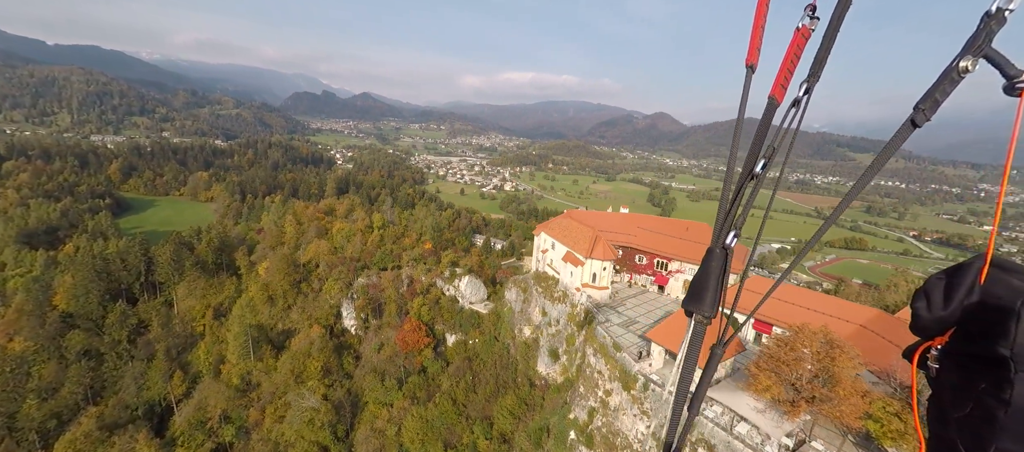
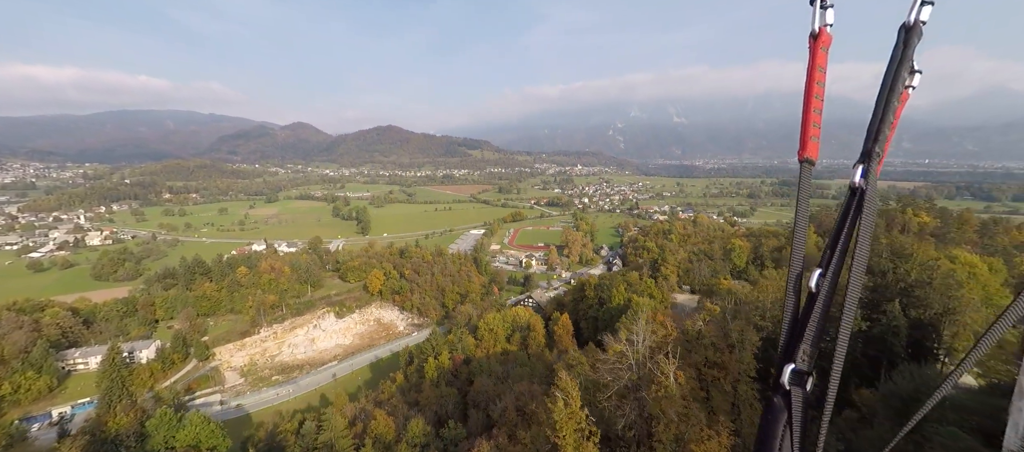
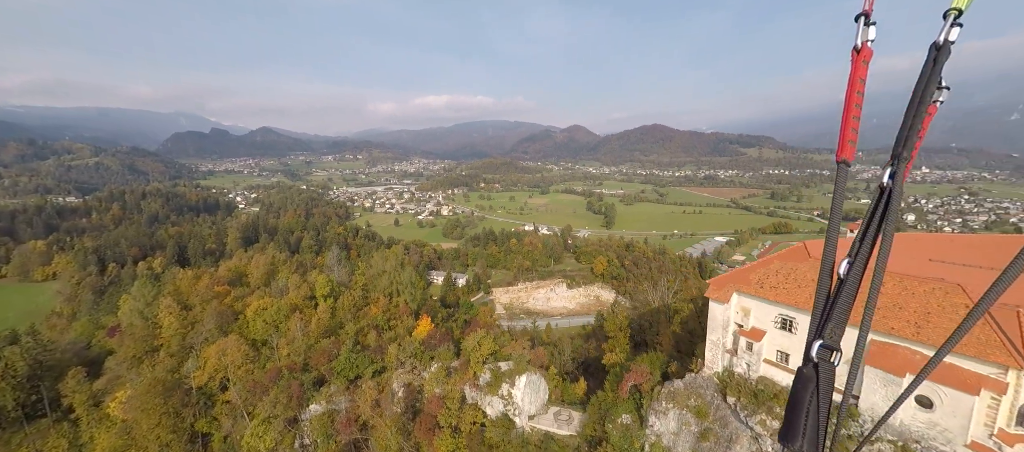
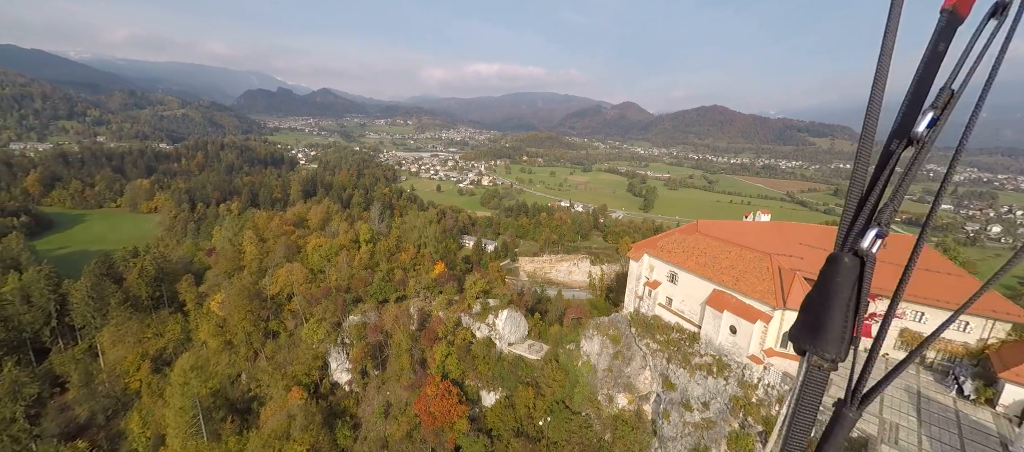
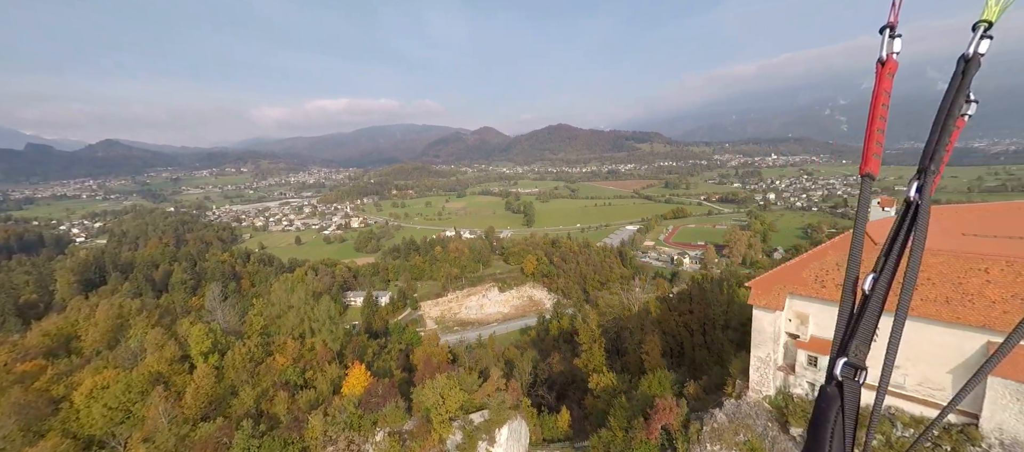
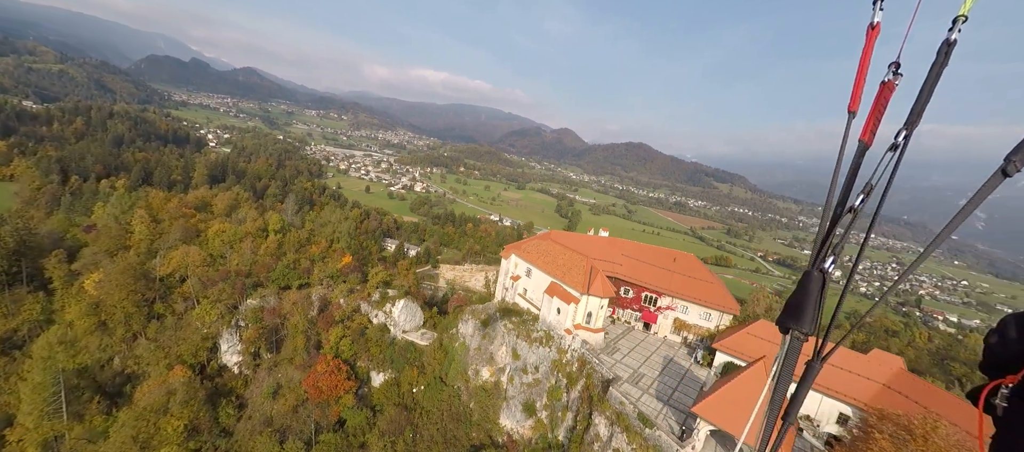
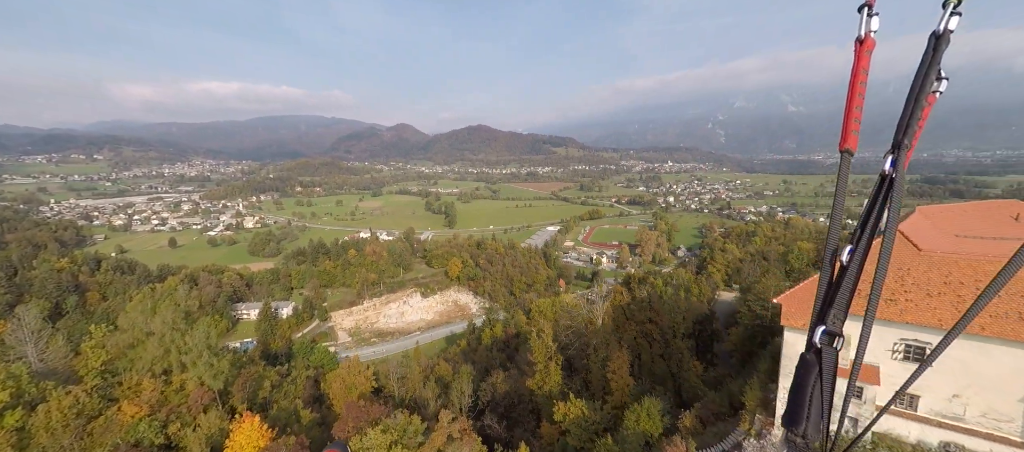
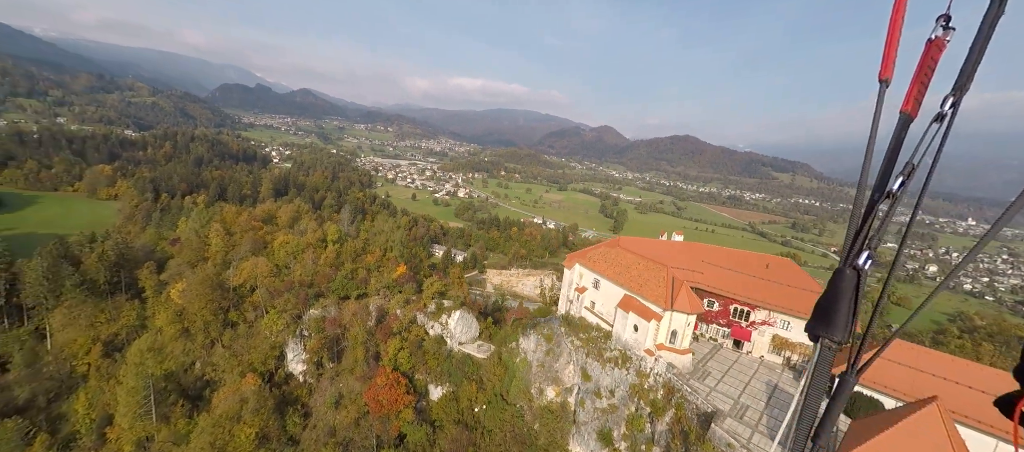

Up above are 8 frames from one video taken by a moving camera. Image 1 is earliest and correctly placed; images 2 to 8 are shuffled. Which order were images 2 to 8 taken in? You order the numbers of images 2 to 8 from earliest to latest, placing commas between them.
6, 8, 4, 3, 5, 7, 2
